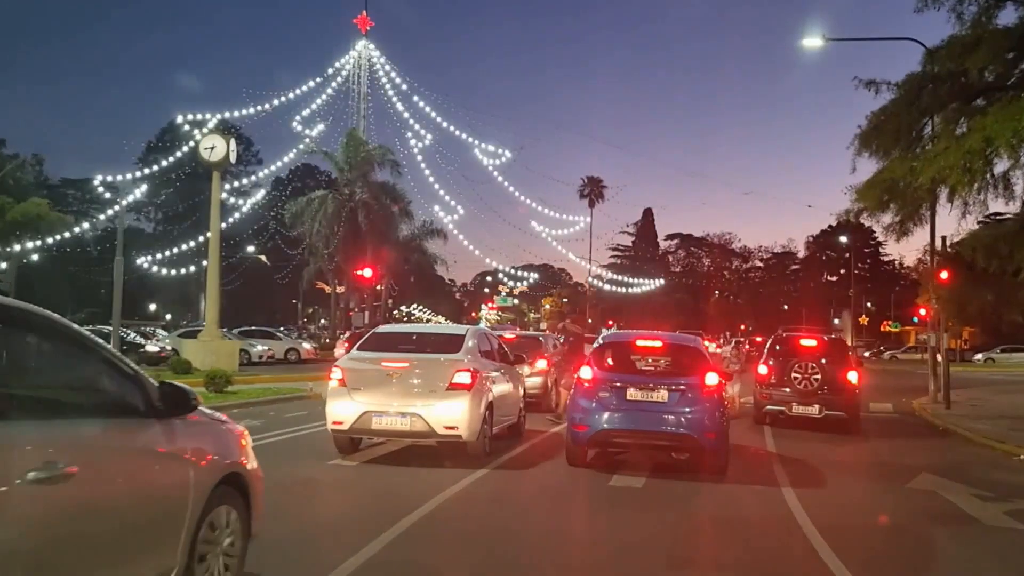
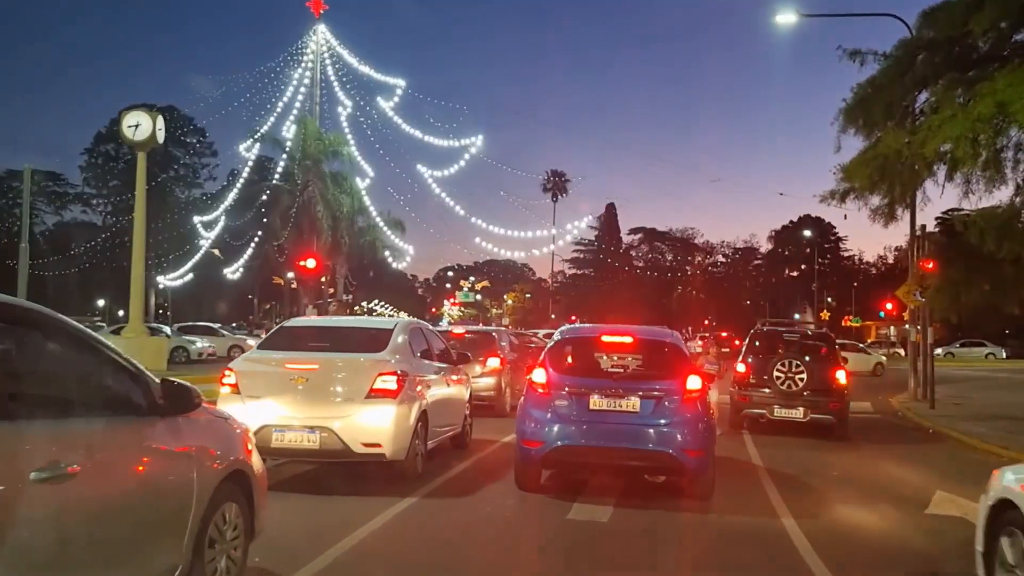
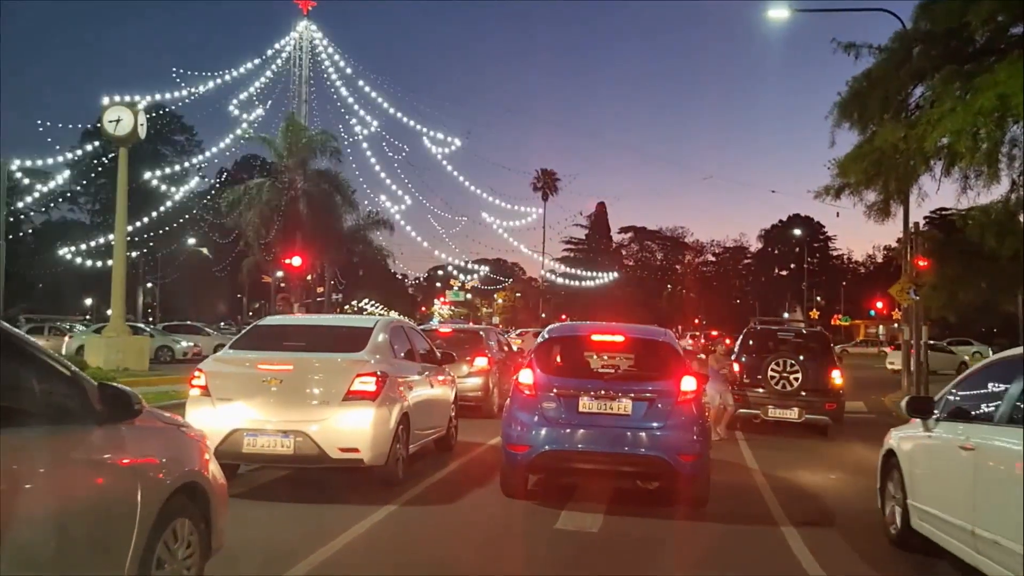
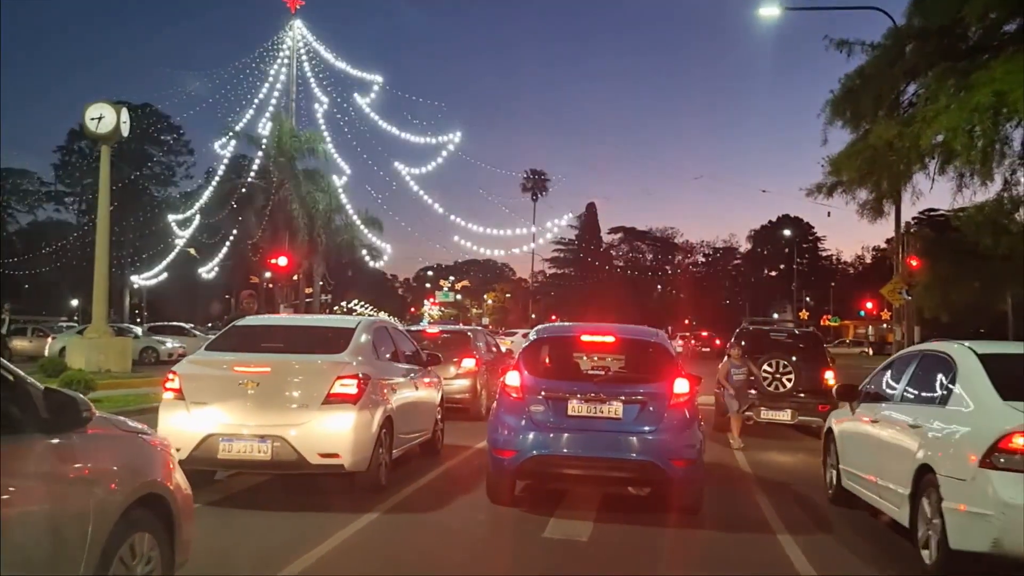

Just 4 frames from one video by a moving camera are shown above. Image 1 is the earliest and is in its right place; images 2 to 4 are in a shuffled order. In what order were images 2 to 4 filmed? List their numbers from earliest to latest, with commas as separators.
2, 3, 4
